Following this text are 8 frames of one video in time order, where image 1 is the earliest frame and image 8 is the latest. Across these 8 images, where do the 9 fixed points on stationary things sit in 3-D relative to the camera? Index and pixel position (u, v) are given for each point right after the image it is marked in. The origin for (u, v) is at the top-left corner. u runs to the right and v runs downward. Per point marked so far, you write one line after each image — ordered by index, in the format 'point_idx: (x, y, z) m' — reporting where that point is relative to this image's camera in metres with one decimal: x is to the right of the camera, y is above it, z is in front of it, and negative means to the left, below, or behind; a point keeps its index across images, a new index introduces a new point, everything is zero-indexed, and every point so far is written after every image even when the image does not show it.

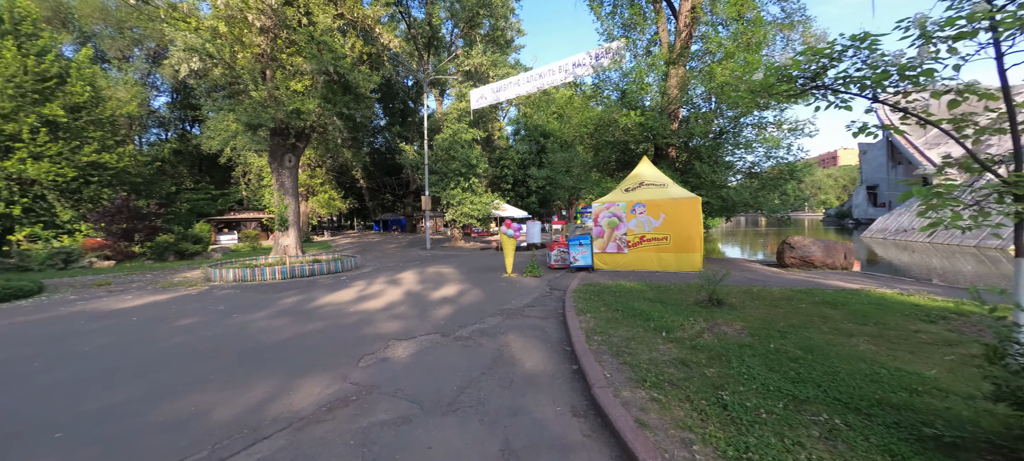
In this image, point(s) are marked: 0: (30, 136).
0: (-22.4, +4.3, +18.5) m
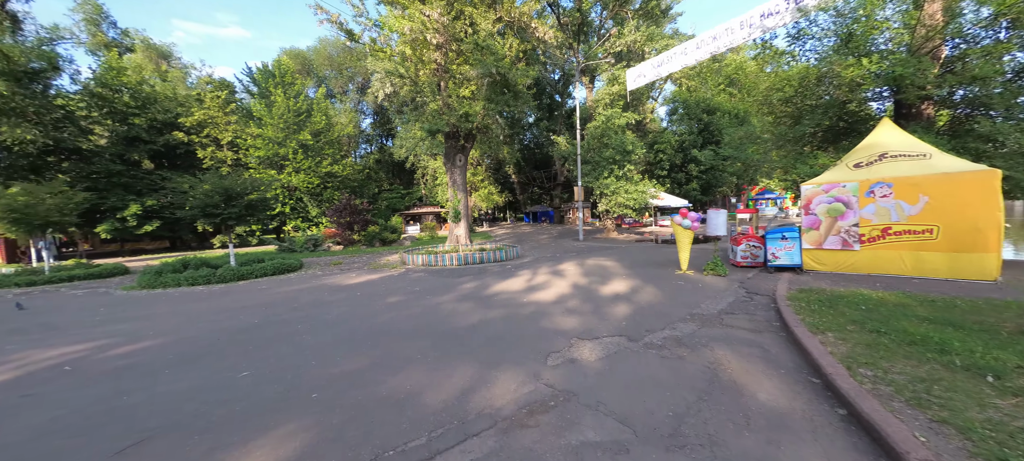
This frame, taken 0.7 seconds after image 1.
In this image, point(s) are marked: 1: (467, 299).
0: (-13.7, +4.8, +25.0) m
1: (-0.7, -1.1, +6.5) m
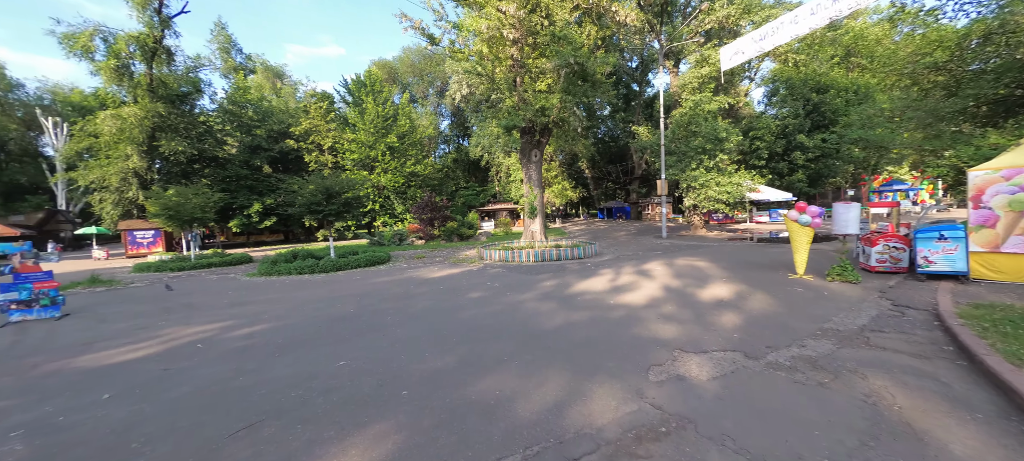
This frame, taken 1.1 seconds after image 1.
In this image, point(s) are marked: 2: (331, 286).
0: (-8.7, +5.0, +26.8) m
1: (+0.6, -1.1, +6.3) m
2: (-4.2, -1.3, +9.4) m
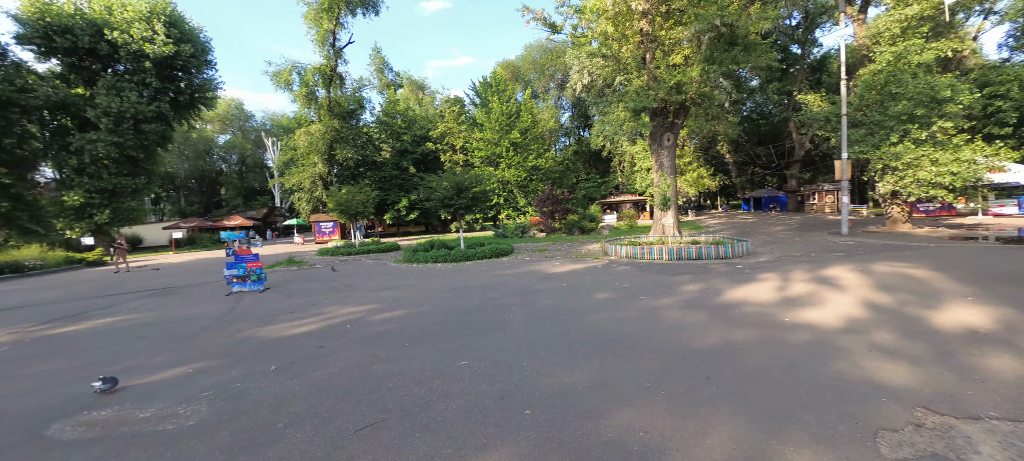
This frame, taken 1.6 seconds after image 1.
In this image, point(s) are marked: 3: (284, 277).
0: (-0.3, +5.5, +27.5) m
1: (+2.4, -1.0, +5.3) m
2: (-1.2, -1.1, +9.7) m
3: (-7.2, -1.4, +12.4) m
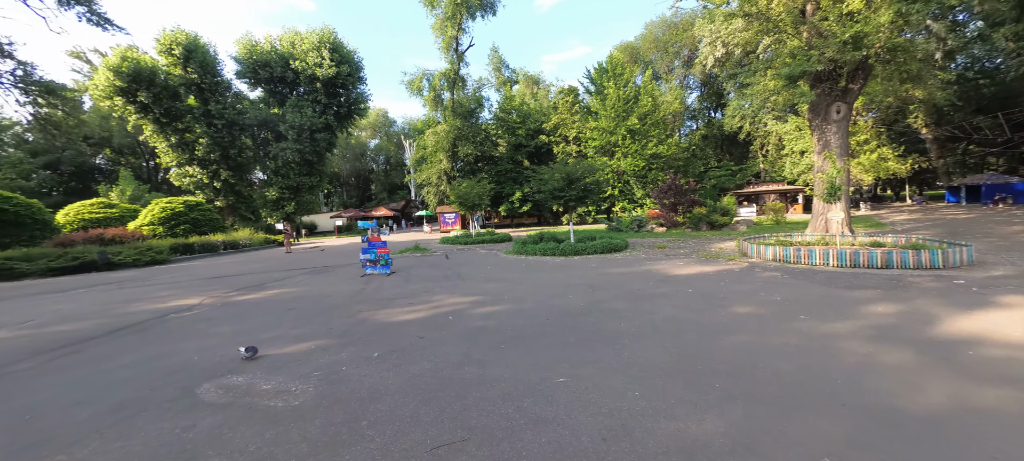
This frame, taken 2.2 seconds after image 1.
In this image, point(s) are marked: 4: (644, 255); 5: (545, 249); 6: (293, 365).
0: (+7.3, +6.0, +25.7) m
1: (+3.6, -1.0, +3.8) m
2: (+1.3, -1.0, +9.1) m
3: (-3.6, -1.1, +13.3) m
4: (+3.8, -0.7, +11.4) m
5: (+1.1, -0.6, +12.6) m
6: (-2.7, -1.6, +4.8) m
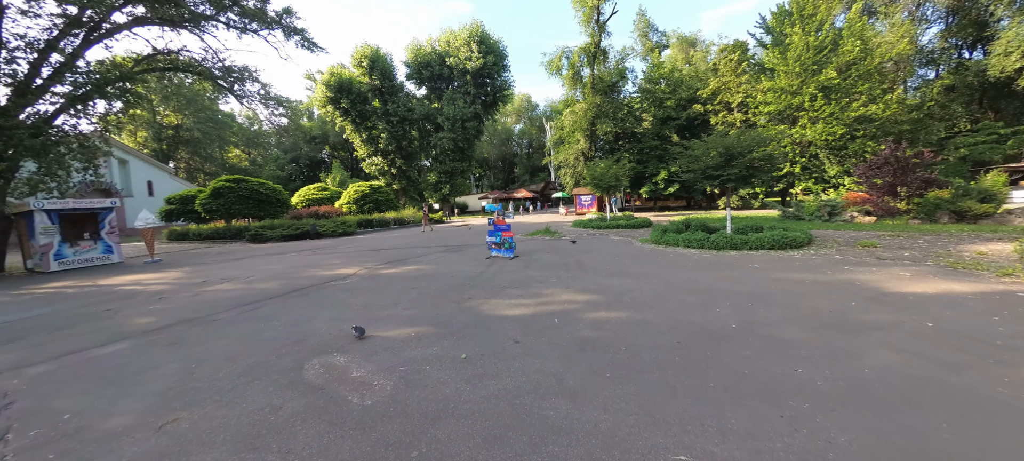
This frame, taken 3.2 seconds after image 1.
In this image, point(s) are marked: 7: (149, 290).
0: (+15.4, +6.6, +20.3) m
1: (+4.0, -1.1, +1.4) m
2: (+3.8, -0.8, +7.2) m
3: (+0.7, -0.5, +12.9) m
4: (+6.9, -0.5, +8.5) m
5: (+4.8, -0.3, +10.5) m
6: (-1.5, -1.4, +4.7) m
7: (-9.4, -1.4, +10.3) m
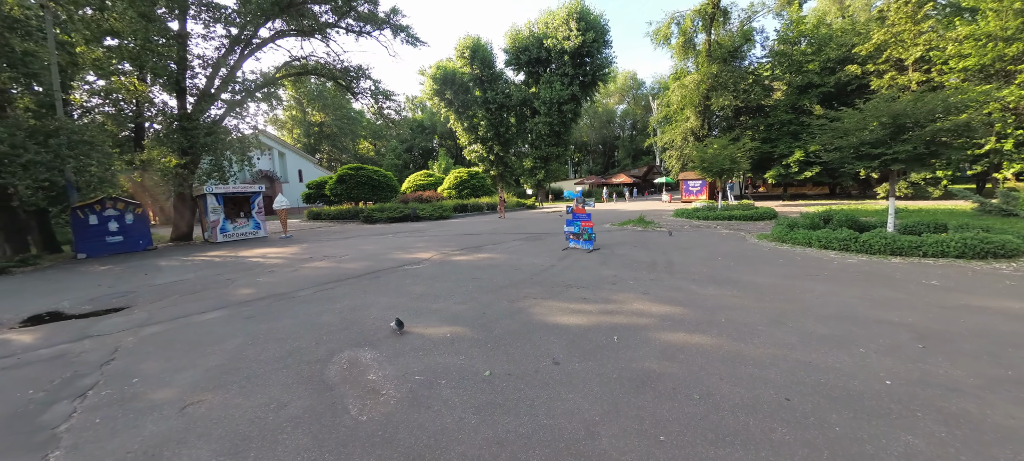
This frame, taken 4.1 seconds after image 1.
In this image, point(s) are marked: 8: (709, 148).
0: (+19.5, +6.6, +14.7) m
1: (+3.5, -1.2, -0.4) m
2: (+4.7, -0.7, +5.2) m
3: (+3.2, -0.2, +11.5) m
4: (+8.1, -0.6, +5.7) m
5: (+6.6, -0.2, +8.2) m
6: (-1.0, -1.3, +4.2) m
7: (-7.3, -0.8, +11.6) m
8: (+9.6, +4.0, +19.0) m
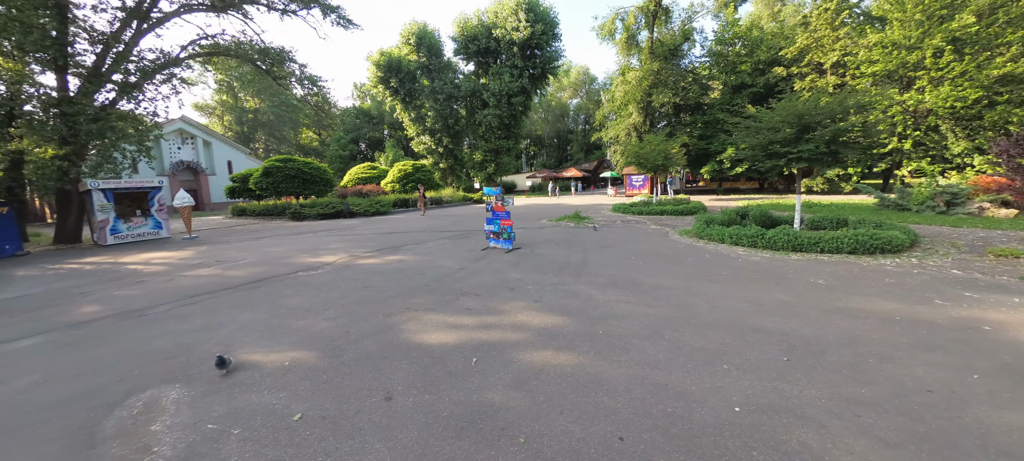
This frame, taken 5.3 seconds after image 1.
0: (+16.9, +6.9, +15.8) m
1: (+2.5, -1.3, -0.6) m
2: (+3.2, -0.7, +5.1) m
3: (+1.0, -0.1, +11.2) m
4: (+6.5, -0.5, +5.9) m
5: (+4.7, -0.1, +8.2) m
6: (-2.4, -1.4, +3.4) m
7: (-9.4, -0.8, +10.2) m
8: (+6.6, +4.3, +19.2) m
